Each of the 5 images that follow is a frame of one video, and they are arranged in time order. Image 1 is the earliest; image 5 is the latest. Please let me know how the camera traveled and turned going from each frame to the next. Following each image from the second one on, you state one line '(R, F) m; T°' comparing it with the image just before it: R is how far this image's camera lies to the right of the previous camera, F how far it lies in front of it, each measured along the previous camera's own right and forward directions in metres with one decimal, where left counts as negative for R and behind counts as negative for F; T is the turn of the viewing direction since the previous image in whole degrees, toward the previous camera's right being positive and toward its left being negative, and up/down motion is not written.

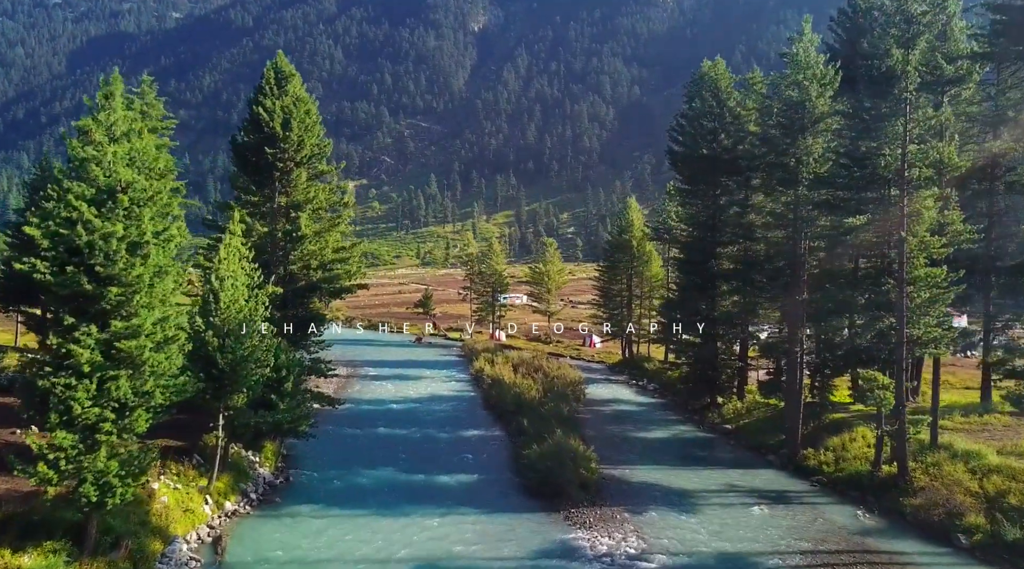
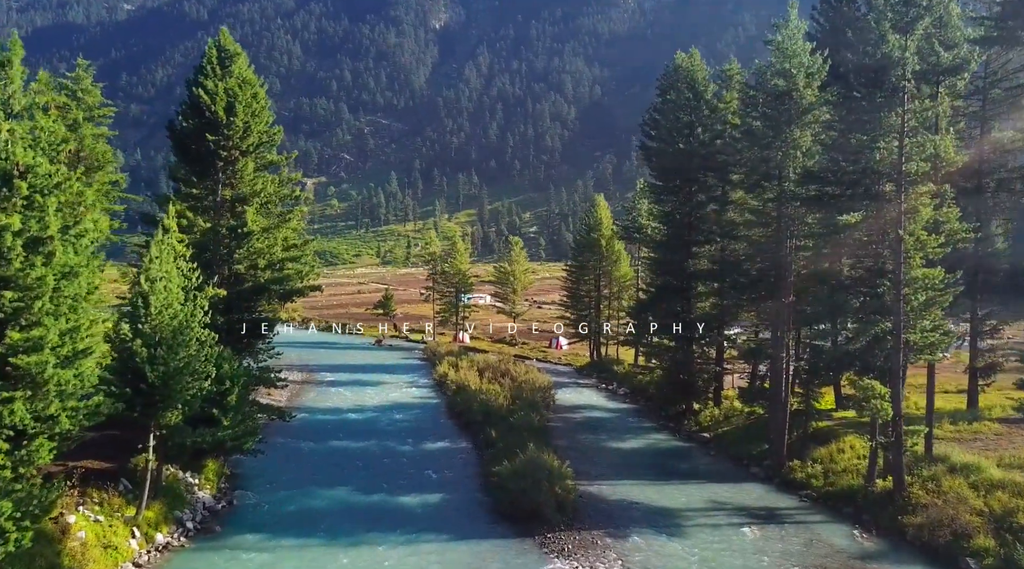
(-0.2, +3.2) m; +2°
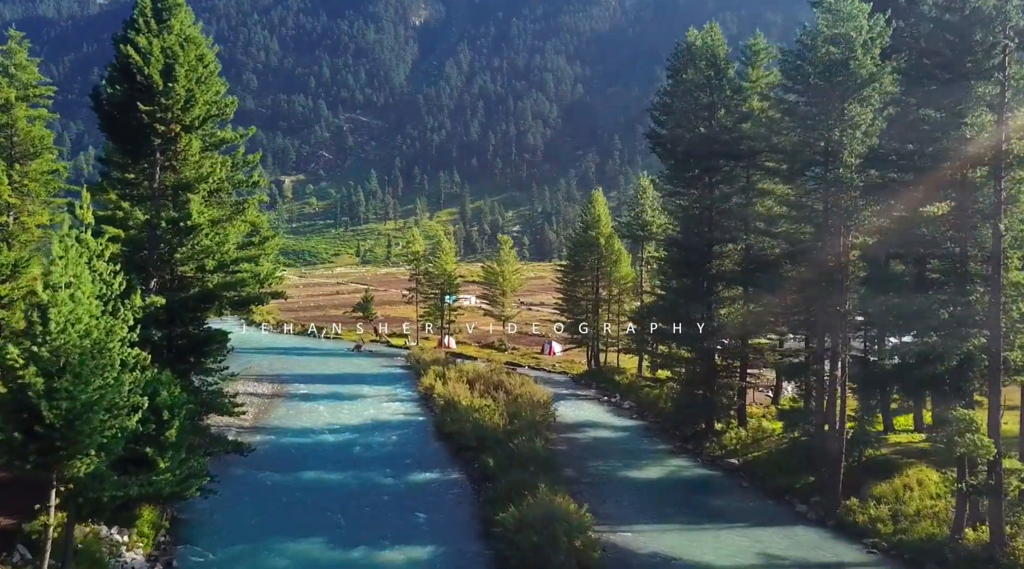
(-0.8, +6.7) m; +1°
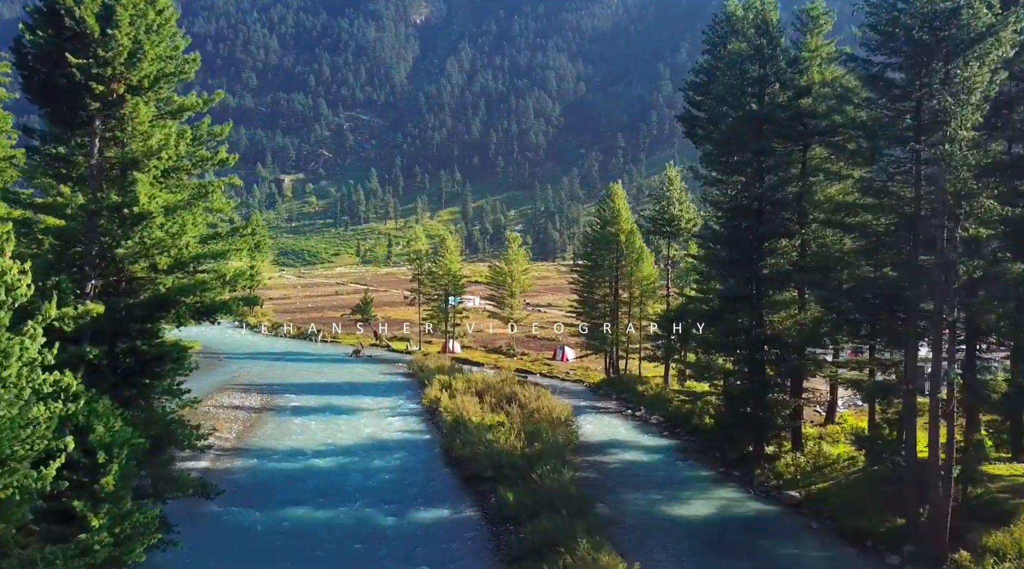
(-0.8, +6.4) m; 0°
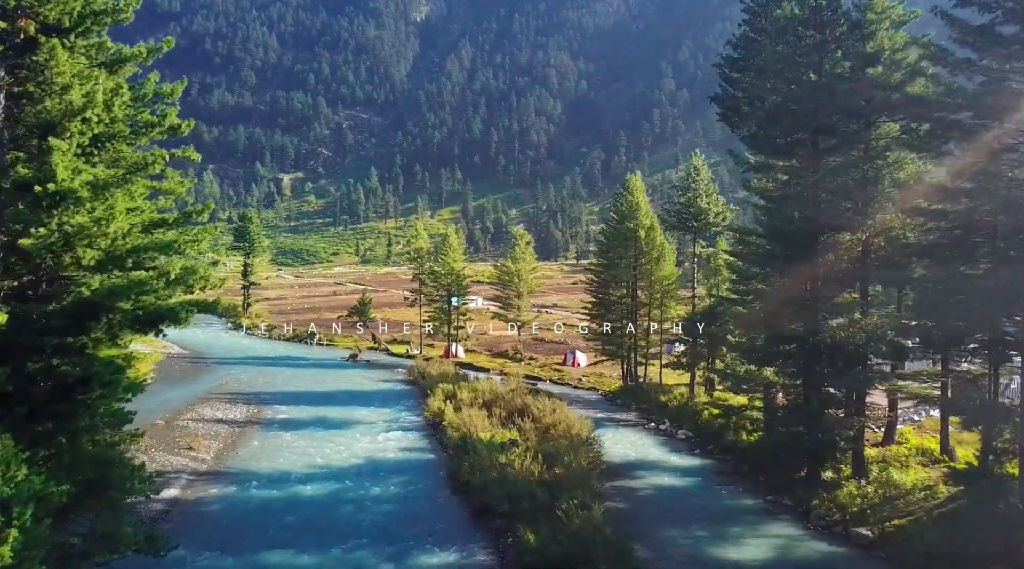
(-0.6, +5.6) m; 0°
